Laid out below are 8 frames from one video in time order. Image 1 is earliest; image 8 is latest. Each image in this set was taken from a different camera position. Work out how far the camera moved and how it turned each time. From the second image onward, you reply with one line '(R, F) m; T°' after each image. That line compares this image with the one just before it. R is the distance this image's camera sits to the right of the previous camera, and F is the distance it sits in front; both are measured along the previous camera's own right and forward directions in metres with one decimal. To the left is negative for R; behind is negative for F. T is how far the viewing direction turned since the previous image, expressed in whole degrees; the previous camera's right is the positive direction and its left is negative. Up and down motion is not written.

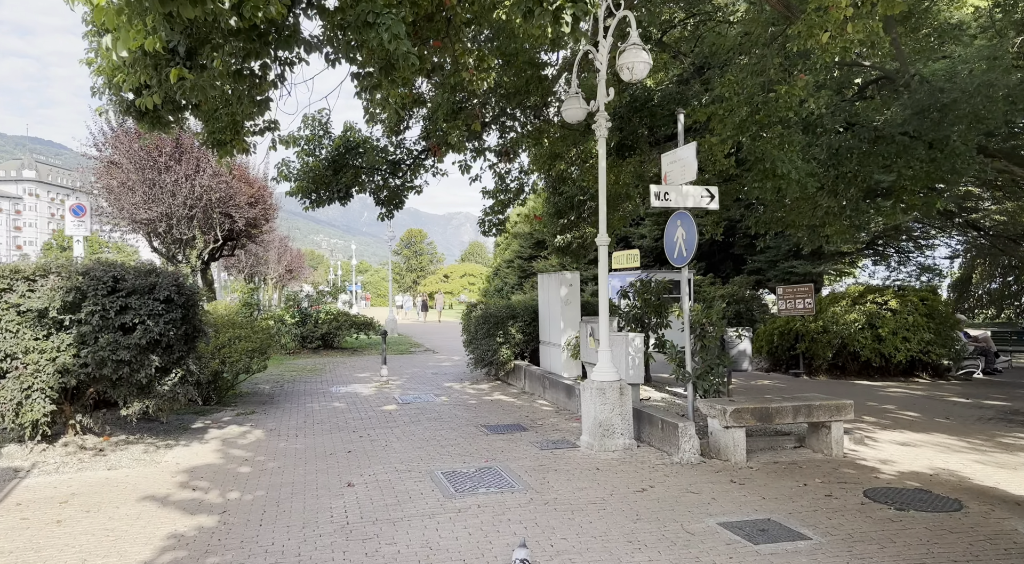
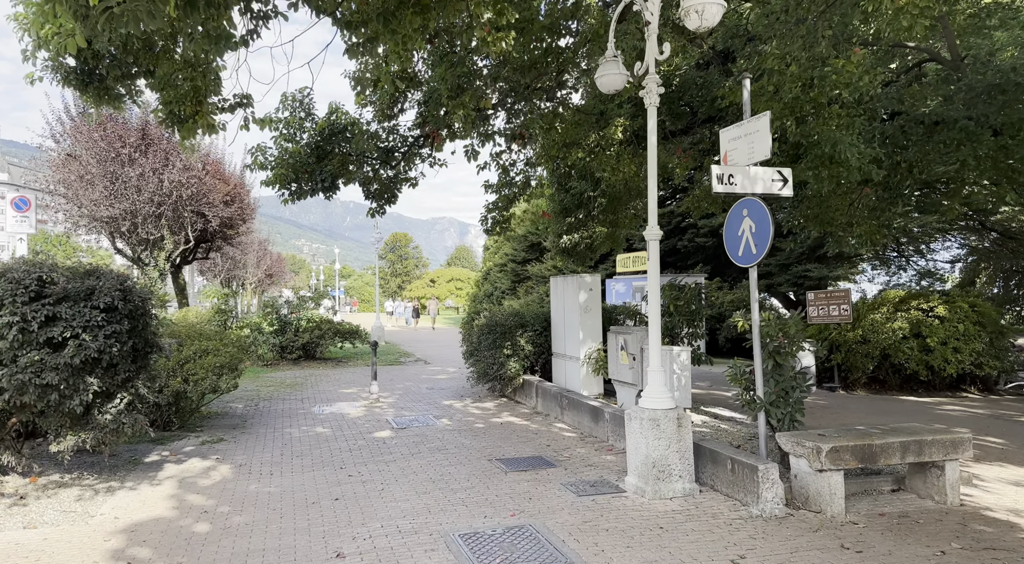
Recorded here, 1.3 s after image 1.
(-0.4, +1.4) m; +1°
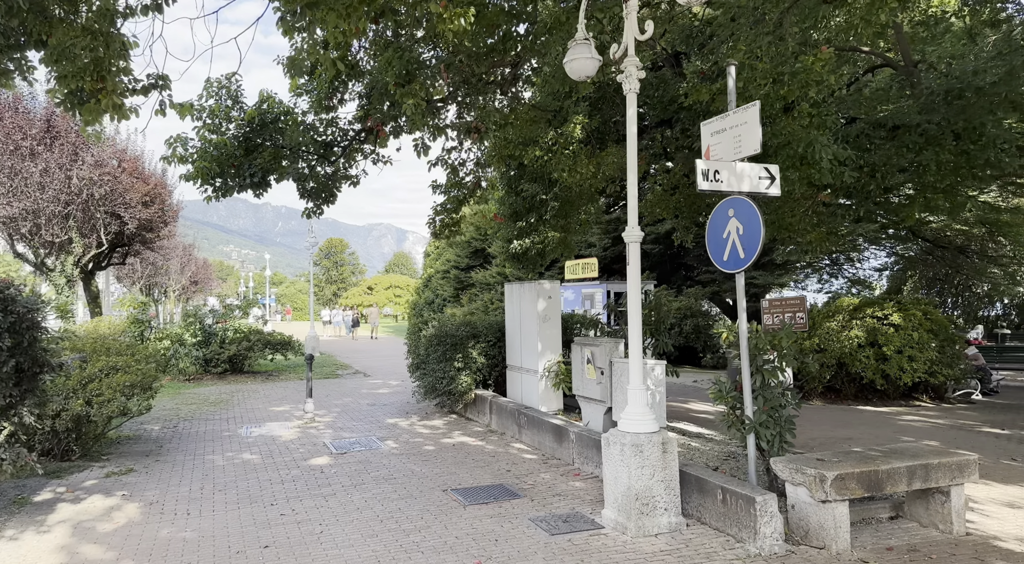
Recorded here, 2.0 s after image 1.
(-0.2, +0.7) m; +5°
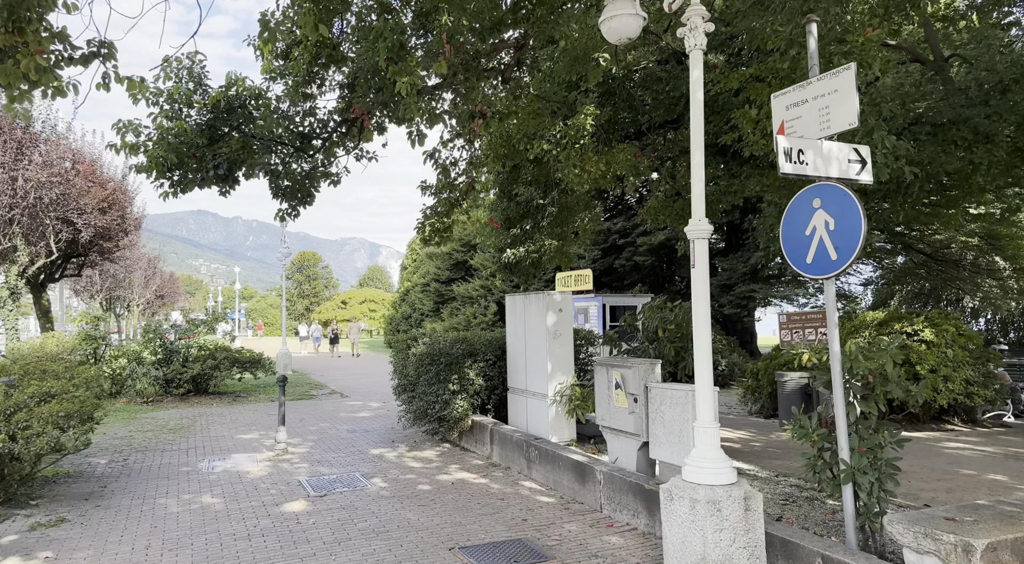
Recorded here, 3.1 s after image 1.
(-0.4, +1.1) m; +2°
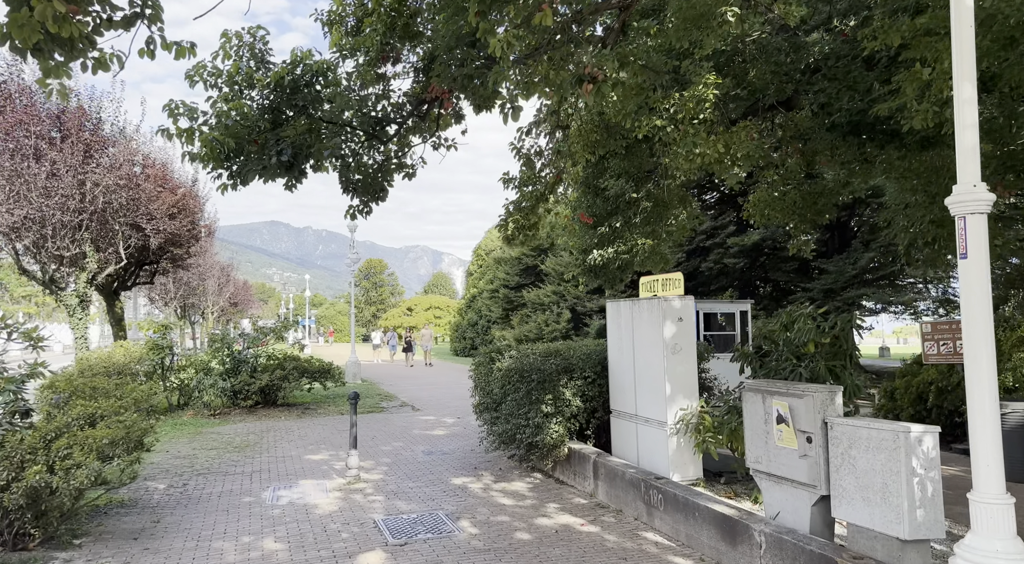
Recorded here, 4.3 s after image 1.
(-0.4, +1.2) m; -5°
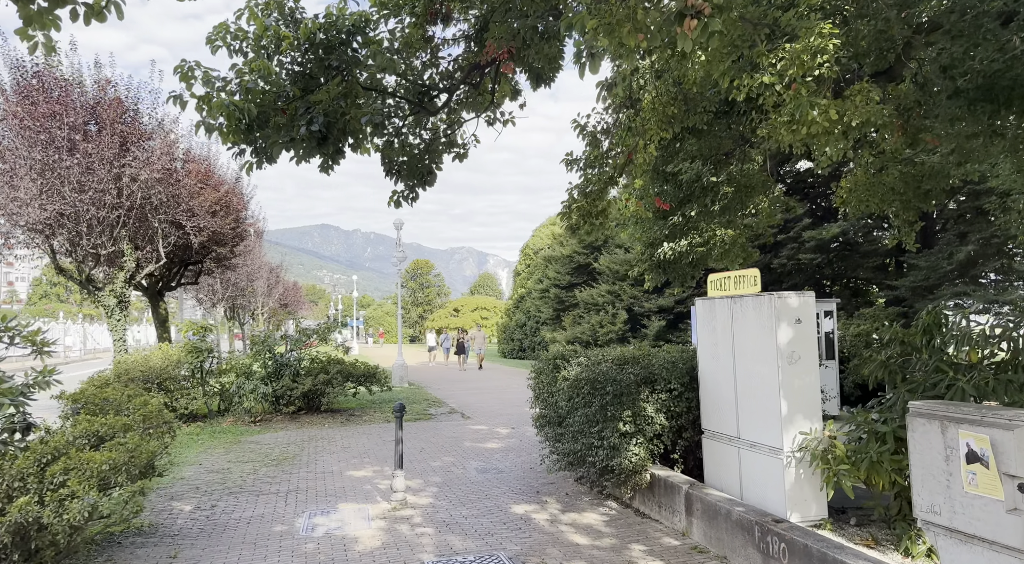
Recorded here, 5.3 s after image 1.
(-0.2, +1.1) m; -4°
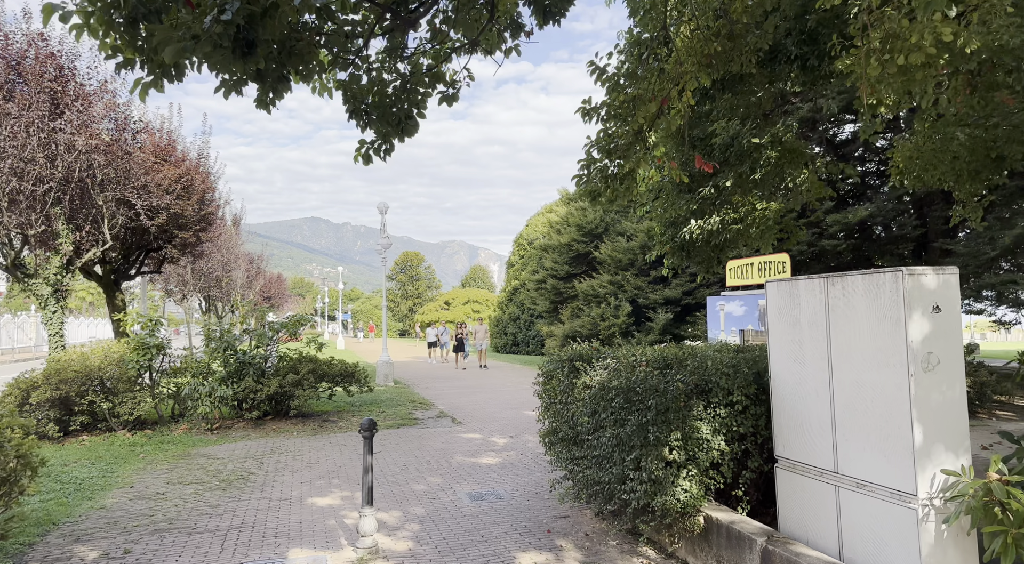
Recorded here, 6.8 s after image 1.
(-0.1, +1.6) m; +1°
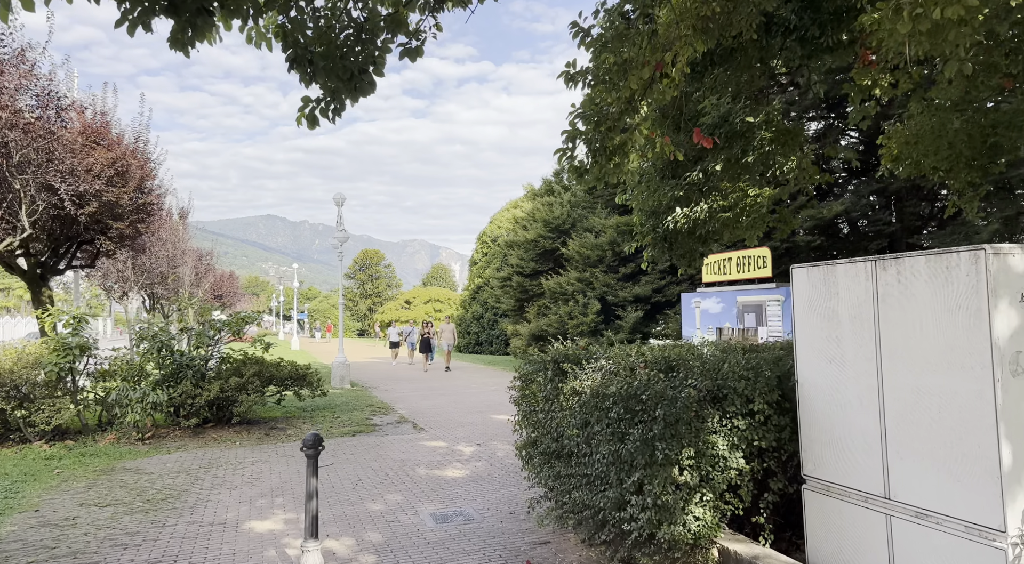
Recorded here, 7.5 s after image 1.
(-0.1, +0.8) m; +3°
